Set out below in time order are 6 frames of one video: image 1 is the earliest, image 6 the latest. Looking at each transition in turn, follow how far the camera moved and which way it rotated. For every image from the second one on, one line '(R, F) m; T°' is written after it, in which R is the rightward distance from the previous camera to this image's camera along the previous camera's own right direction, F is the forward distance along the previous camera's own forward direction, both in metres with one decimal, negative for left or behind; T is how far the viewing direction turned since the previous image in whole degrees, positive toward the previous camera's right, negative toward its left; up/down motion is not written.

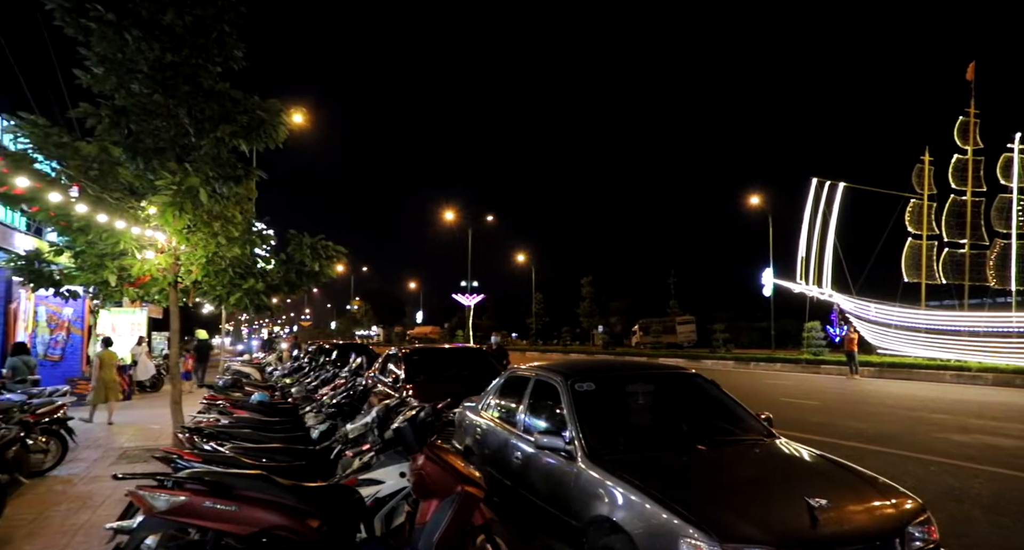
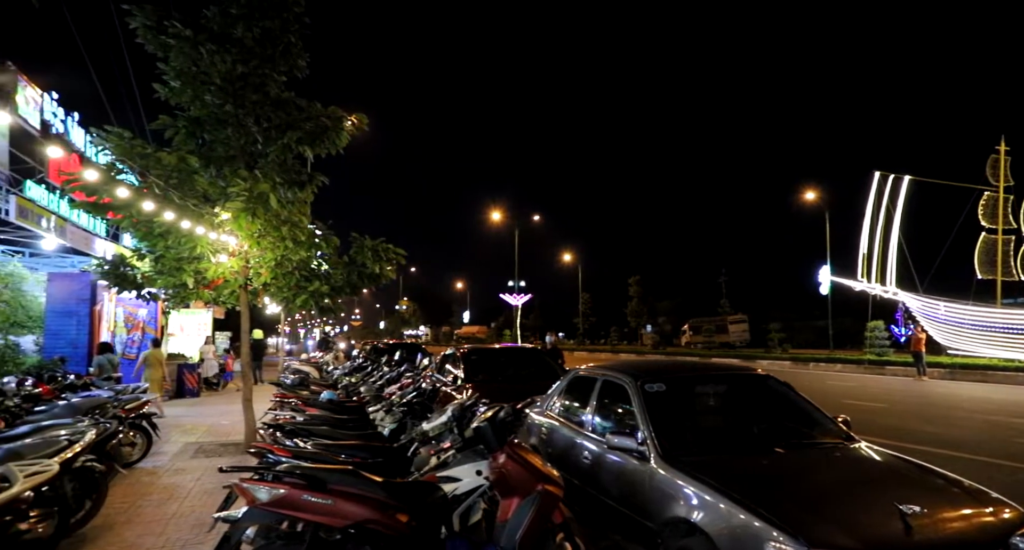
(-0.2, -0.1) m; -4°
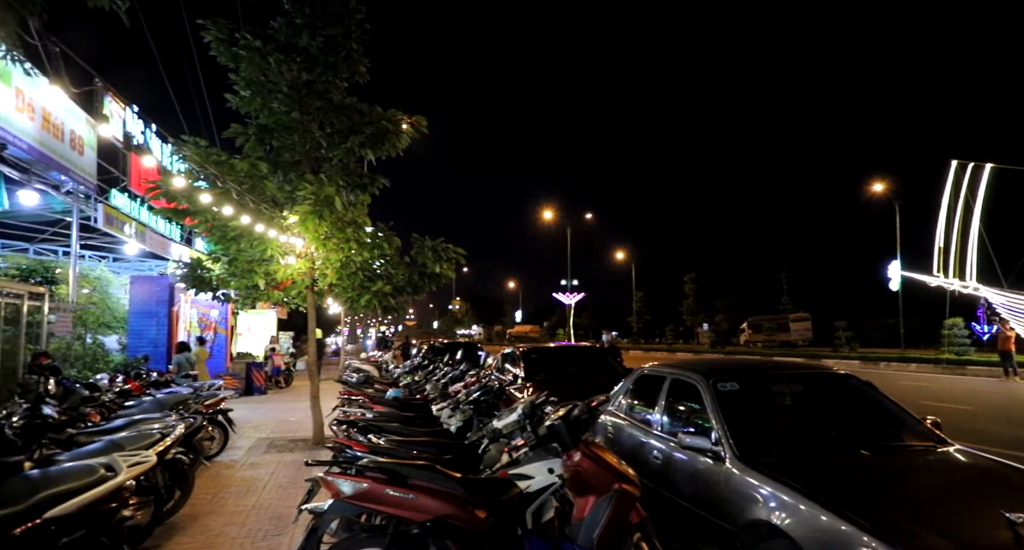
(-0.1, 0.0) m; -5°
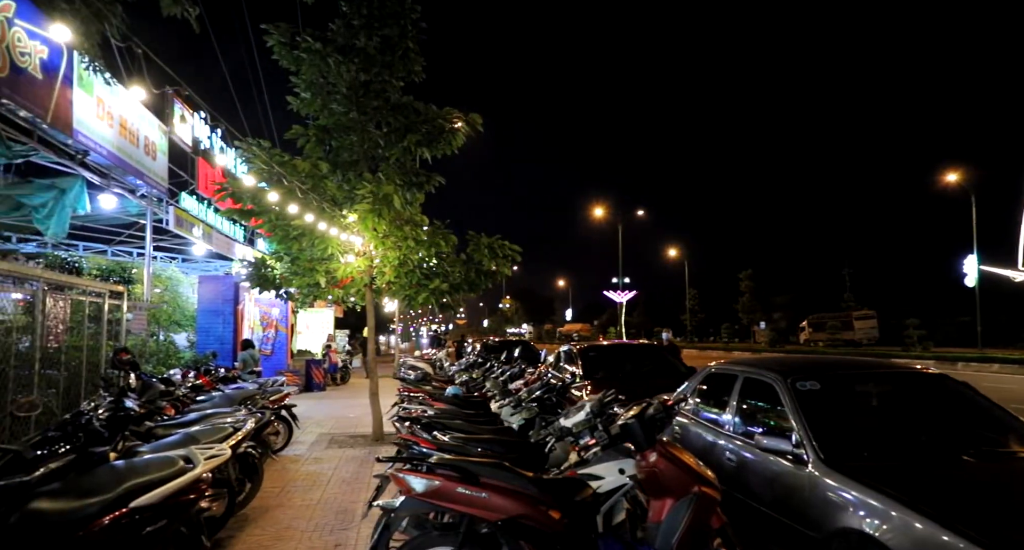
(-0.1, +0.1) m; -4°
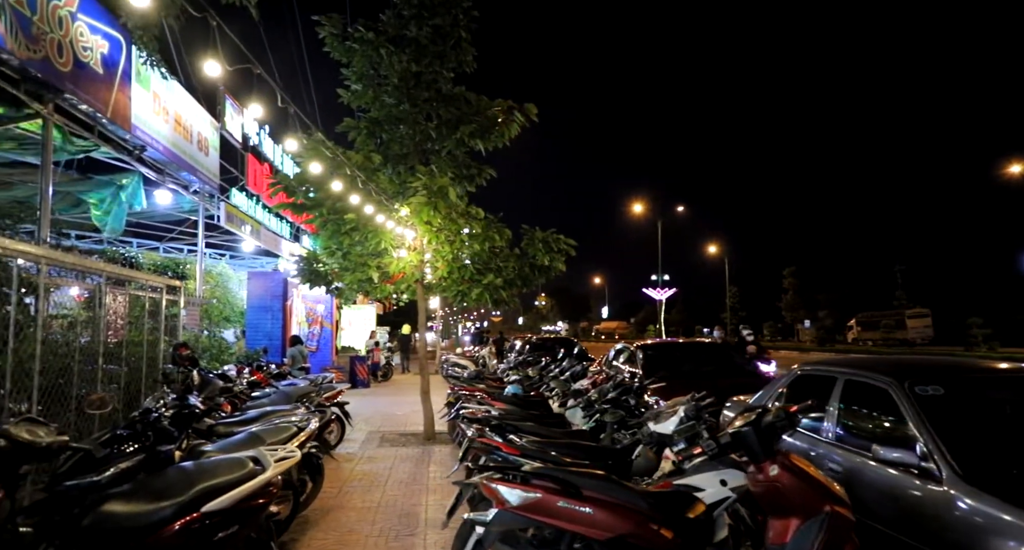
(-0.3, +0.3) m; -3°
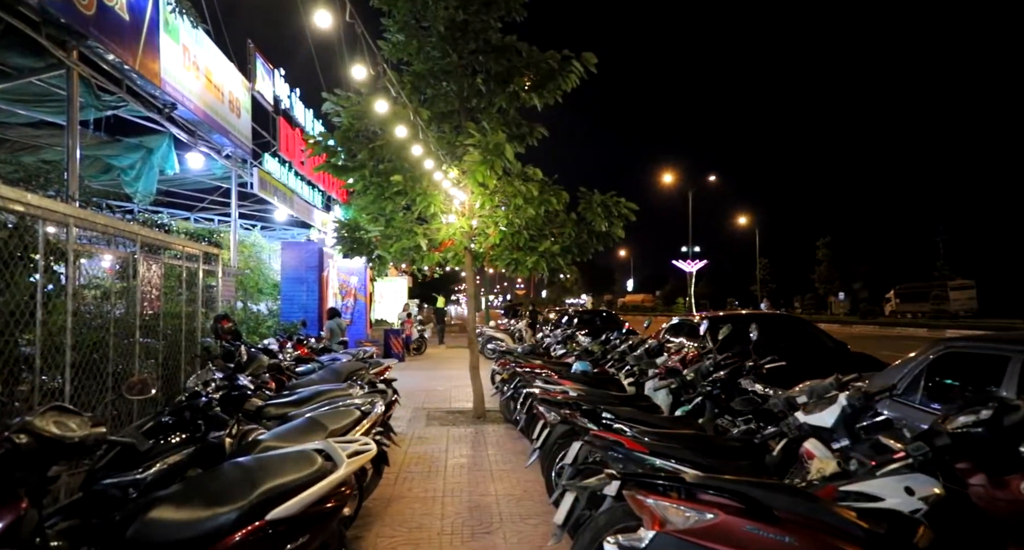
(-0.5, +0.7) m; -2°
